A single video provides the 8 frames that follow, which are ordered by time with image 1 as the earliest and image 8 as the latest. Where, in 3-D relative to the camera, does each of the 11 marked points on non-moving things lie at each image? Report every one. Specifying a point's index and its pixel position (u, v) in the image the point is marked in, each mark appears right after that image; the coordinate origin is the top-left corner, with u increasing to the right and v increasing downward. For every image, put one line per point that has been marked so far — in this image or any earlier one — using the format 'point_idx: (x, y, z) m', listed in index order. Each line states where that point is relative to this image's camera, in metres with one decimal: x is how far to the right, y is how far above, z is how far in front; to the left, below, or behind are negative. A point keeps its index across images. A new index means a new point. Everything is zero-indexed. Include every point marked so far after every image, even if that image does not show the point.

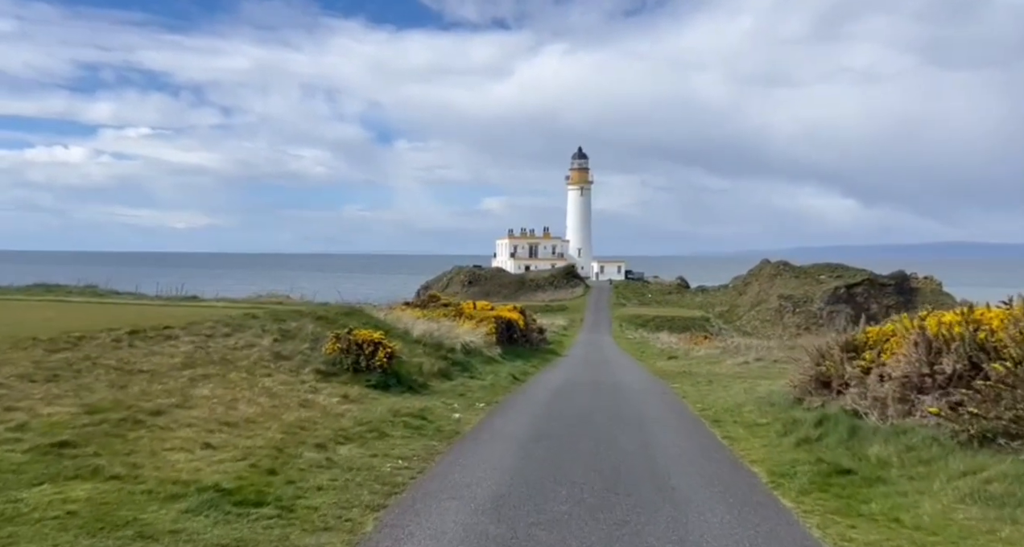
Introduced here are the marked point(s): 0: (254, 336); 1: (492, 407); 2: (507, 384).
0: (-4.7, -1.1, +14.1) m
1: (-0.4, -2.5, +14.8) m
2: (-0.1, -2.7, +19.2) m
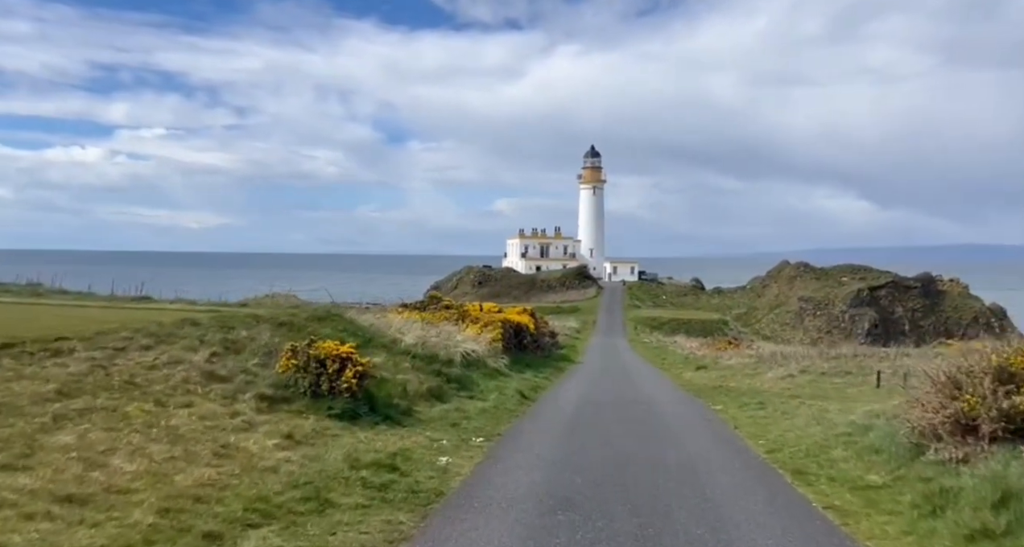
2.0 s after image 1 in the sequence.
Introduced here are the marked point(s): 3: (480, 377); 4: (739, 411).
0: (-4.6, -1.1, +10.8) m
1: (-0.3, -2.5, +11.4) m
2: (0.0, -2.7, +15.9) m
3: (-0.8, -2.4, +18.4) m
4: (+4.7, -2.9, +16.2) m
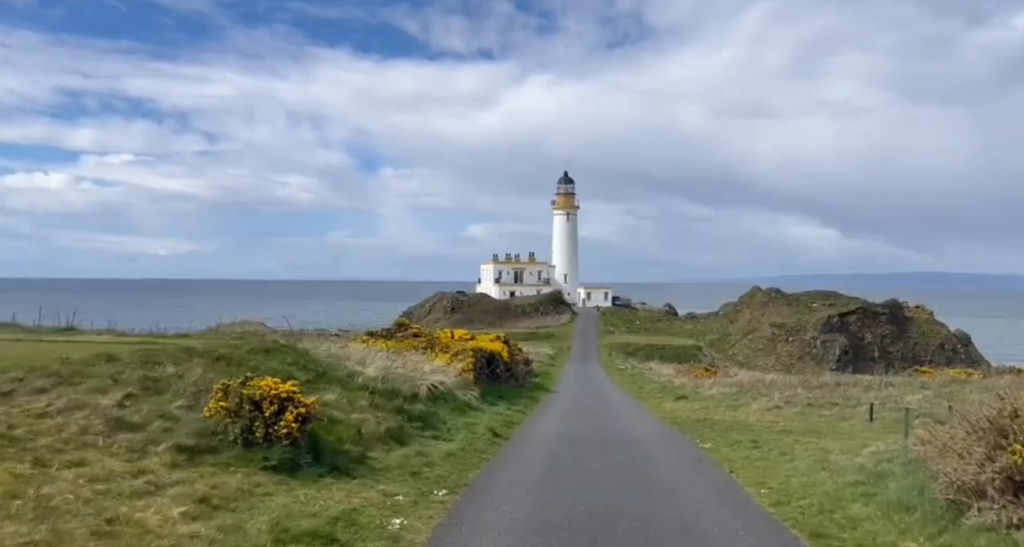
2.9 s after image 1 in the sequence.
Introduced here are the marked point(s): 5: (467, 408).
0: (-5.0, -1.4, +9.2) m
1: (-0.7, -2.8, +9.9) m
2: (-0.5, -3.2, +14.3) m
3: (-1.4, -3.0, +16.8) m
4: (+4.1, -3.3, +14.8) m
5: (-1.0, -3.3, +18.9) m
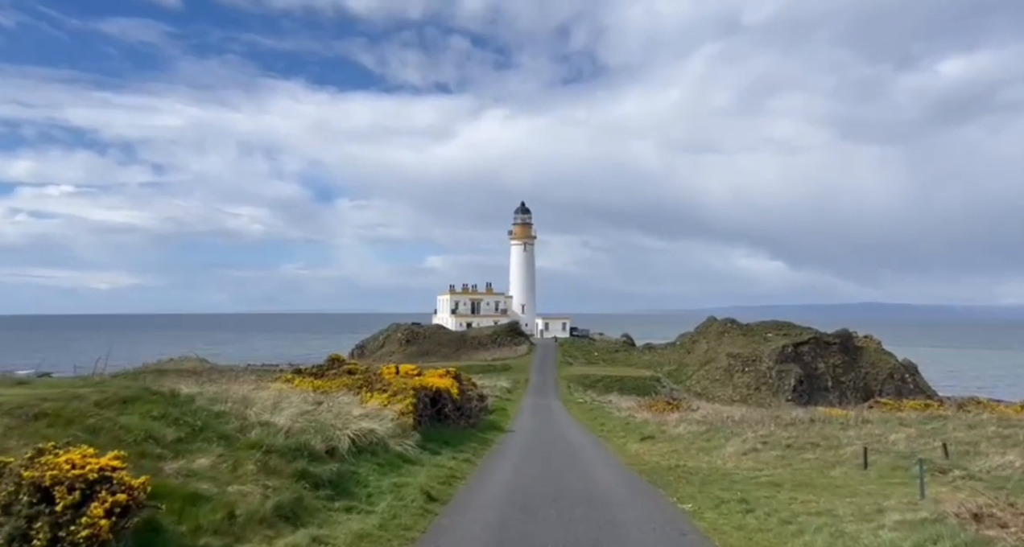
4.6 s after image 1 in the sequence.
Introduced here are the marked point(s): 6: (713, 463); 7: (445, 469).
0: (-5.7, -1.6, +6.0) m
1: (-1.4, -3.0, +6.9) m
2: (-1.5, -3.6, +11.3) m
3: (-2.5, -3.5, +13.7) m
4: (+3.1, -3.7, +12.0) m
5: (-2.2, -3.8, +15.8) m
6: (+4.9, -4.6, +18.8) m
7: (-1.5, -4.2, +16.7) m
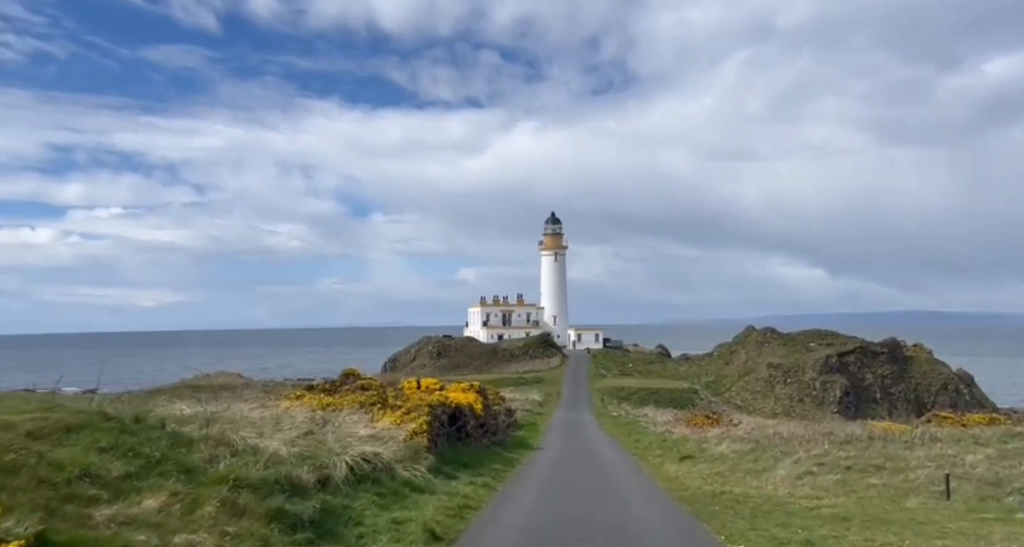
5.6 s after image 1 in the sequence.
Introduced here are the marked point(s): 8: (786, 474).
0: (-5.7, -1.6, +4.3) m
1: (-1.5, -3.0, +5.0) m
2: (-1.3, -3.6, +9.4) m
3: (-2.2, -3.6, +11.9) m
4: (+3.3, -3.7, +9.9) m
5: (-1.9, -3.9, +13.9) m
6: (+5.4, -4.6, +16.5) m
7: (-1.0, -4.3, +14.8) m
8: (+6.3, -4.6, +17.8) m
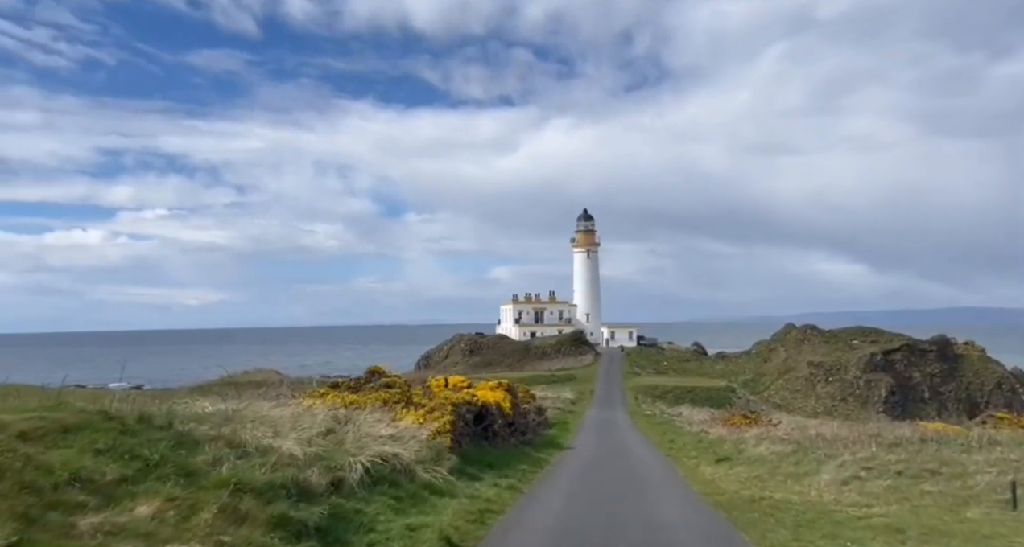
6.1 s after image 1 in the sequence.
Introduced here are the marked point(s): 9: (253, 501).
0: (-5.7, -1.5, +3.8) m
1: (-1.4, -2.9, +4.3) m
2: (-1.1, -3.4, +8.7) m
3: (-1.9, -3.4, +11.2) m
4: (+3.6, -3.5, +9.0) m
5: (-1.4, -3.8, +13.2) m
6: (+5.9, -4.4, +15.6) m
7: (-0.6, -4.1, +14.1) m
8: (+6.9, -4.4, +16.7) m
9: (-3.0, -2.6, +9.0) m
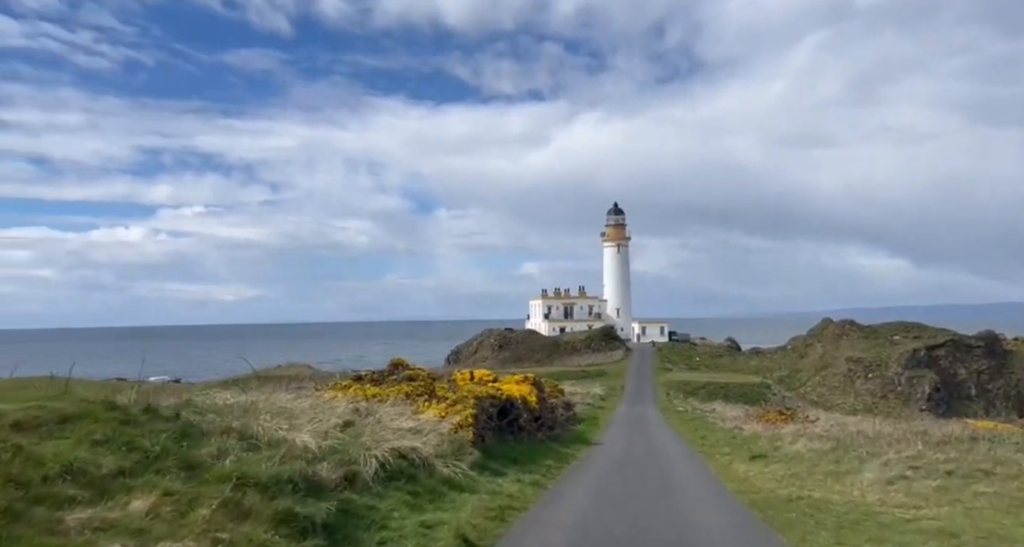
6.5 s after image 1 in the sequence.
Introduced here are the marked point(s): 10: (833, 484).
0: (-5.7, -1.3, +3.4) m
1: (-1.4, -2.7, +3.7) m
2: (-0.9, -3.2, +8.1) m
3: (-1.6, -3.2, +10.7) m
4: (+3.8, -3.3, +8.2) m
5: (-1.0, -3.5, +12.7) m
6: (+6.4, -4.2, +14.7) m
7: (-0.1, -3.9, +13.5) m
8: (+7.4, -4.2, +15.9) m
9: (-2.8, -2.4, +8.5) m
10: (+6.7, -4.4, +16.3) m
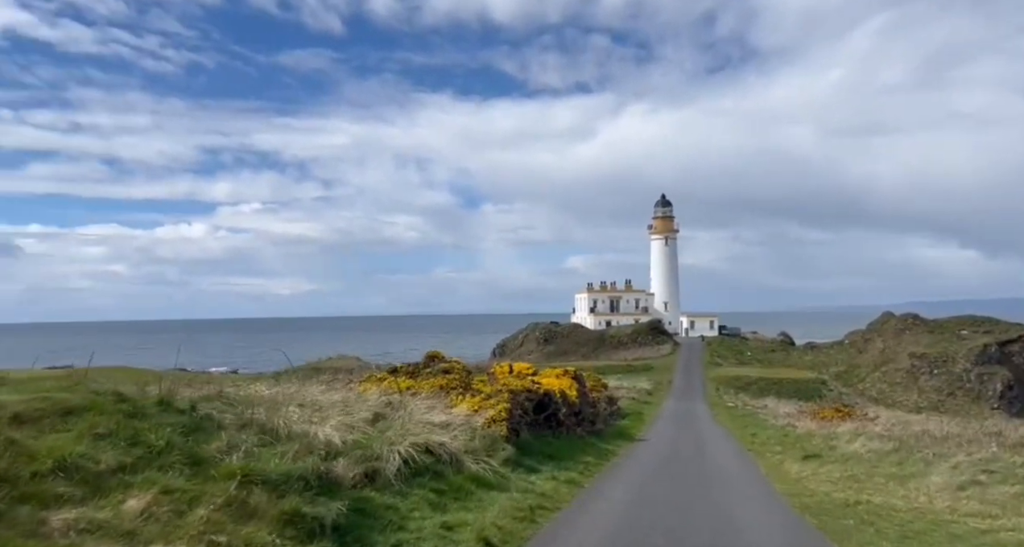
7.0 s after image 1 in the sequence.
0: (-5.7, -1.2, +3.0) m
1: (-1.4, -2.6, +3.1) m
2: (-0.6, -3.1, +7.5) m
3: (-1.2, -3.0, +10.1) m
4: (+4.0, -3.1, +7.3) m
5: (-0.5, -3.3, +12.0) m
6: (+7.0, -3.9, +13.6) m
7: (+0.4, -3.7, +12.8) m
8: (+8.1, -3.9, +14.7) m
9: (-2.5, -2.3, +8.0) m
10: (+7.4, -4.2, +15.2) m
